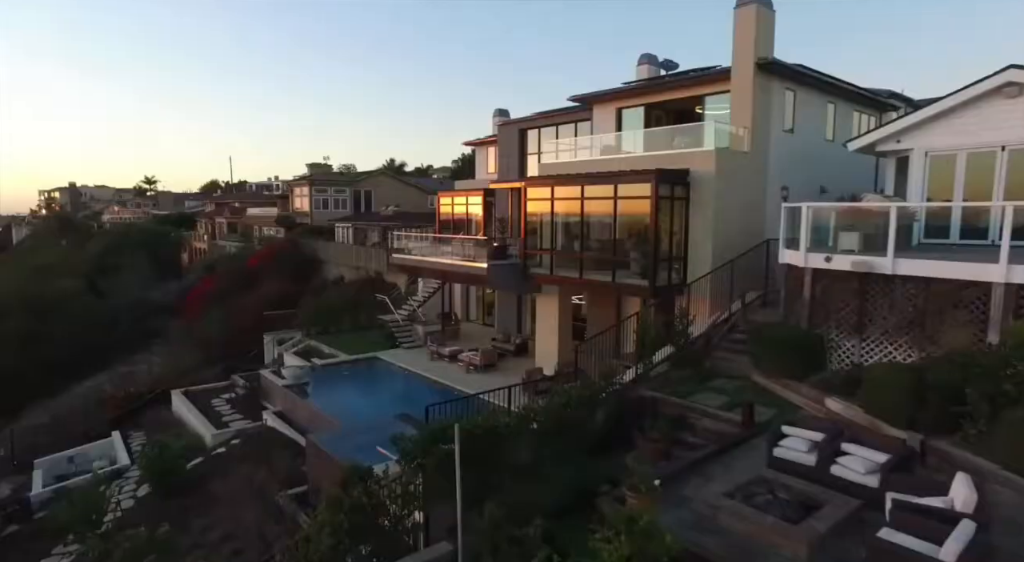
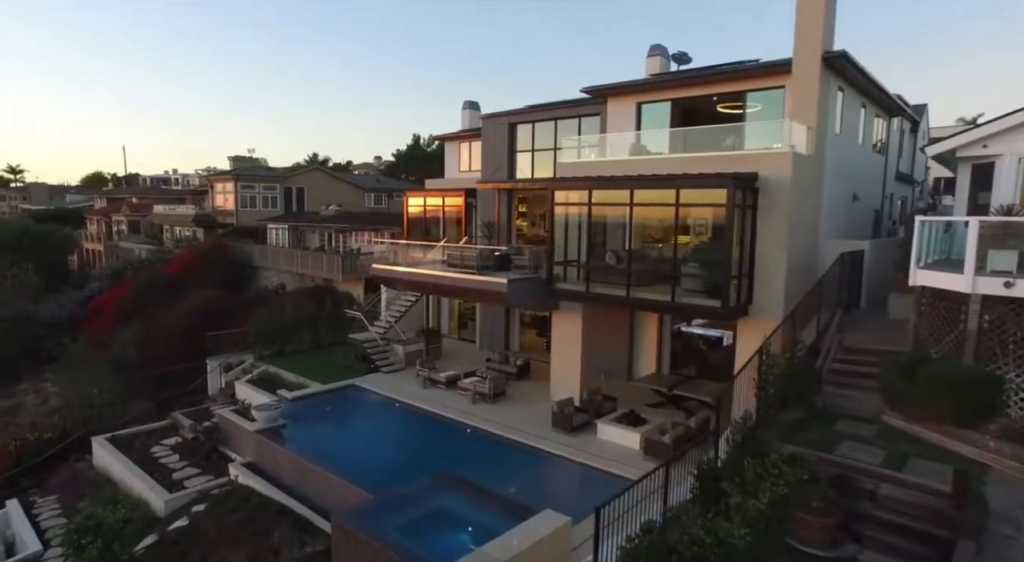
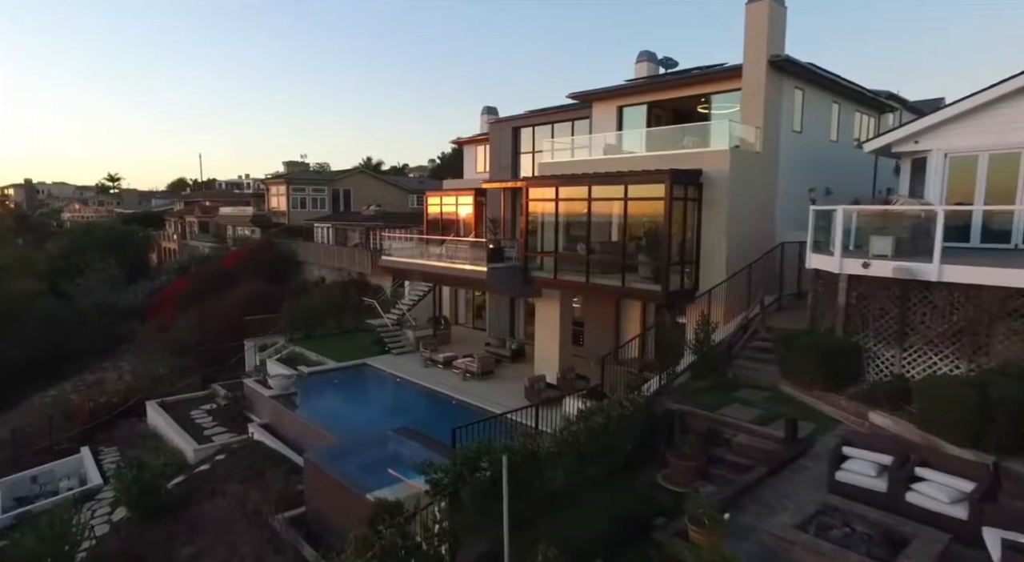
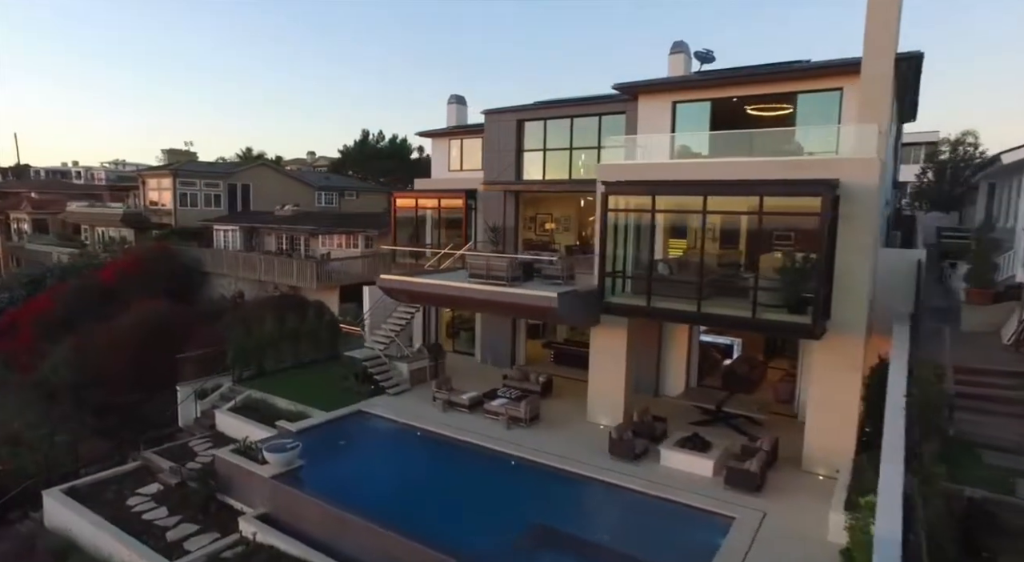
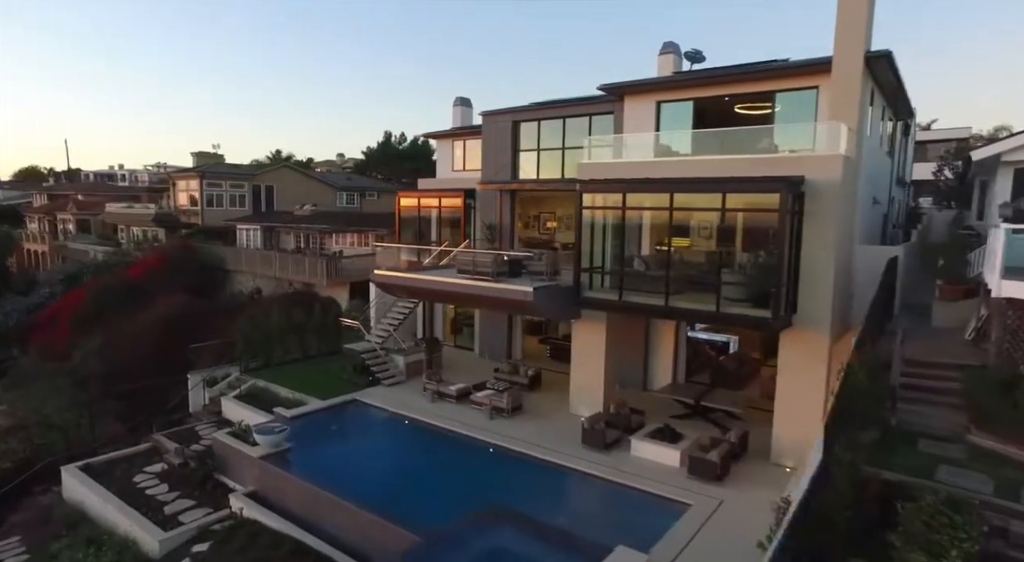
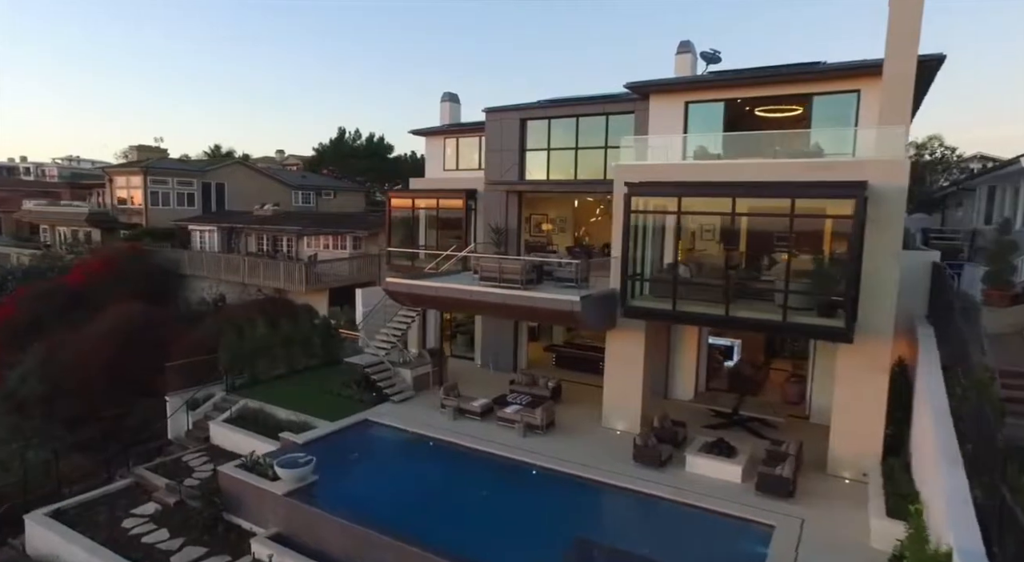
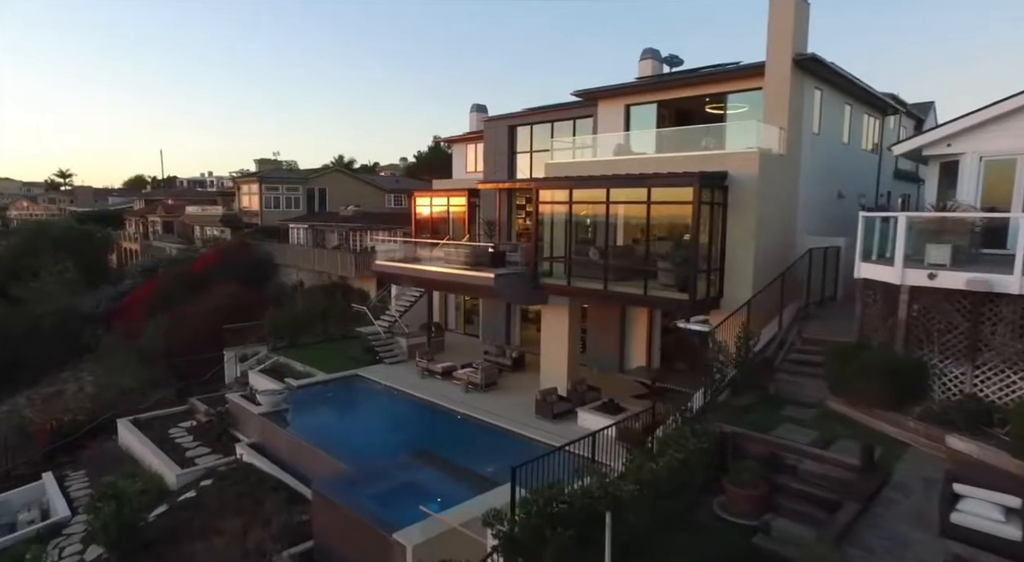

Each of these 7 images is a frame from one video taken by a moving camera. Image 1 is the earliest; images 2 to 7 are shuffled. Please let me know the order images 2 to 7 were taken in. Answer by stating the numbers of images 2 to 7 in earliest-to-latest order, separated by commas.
3, 7, 2, 5, 4, 6
